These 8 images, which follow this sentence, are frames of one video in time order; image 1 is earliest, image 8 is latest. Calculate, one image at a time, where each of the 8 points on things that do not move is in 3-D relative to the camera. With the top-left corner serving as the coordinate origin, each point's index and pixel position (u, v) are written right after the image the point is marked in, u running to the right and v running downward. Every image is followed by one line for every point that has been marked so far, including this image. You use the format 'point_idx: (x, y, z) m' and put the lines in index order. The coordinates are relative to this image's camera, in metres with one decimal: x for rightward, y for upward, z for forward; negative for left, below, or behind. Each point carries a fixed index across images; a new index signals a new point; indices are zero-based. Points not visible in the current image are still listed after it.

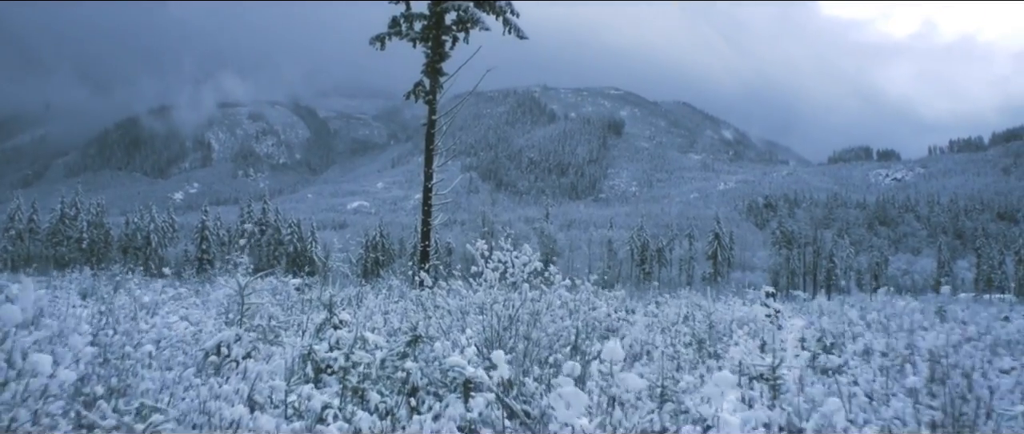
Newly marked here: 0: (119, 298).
0: (-9.3, -1.9, +15.2) m
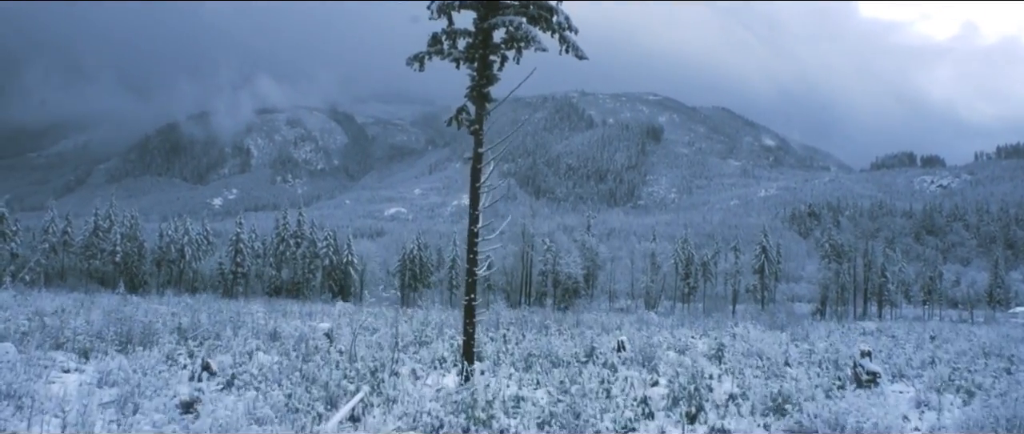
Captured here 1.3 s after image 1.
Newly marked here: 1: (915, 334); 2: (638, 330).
0: (-8.3, -2.4, +14.6) m
1: (+12.7, -3.7, +19.4) m
2: (+3.5, -3.2, +17.0) m
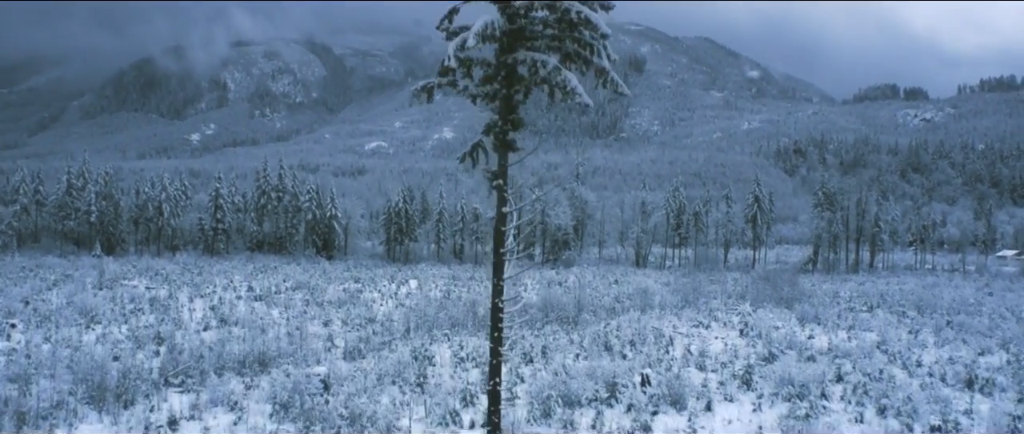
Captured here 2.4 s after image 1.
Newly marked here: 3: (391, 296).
0: (-8.3, -2.1, +13.6) m
1: (+12.6, -2.7, +19.1) m
2: (+3.4, -2.5, +16.4) m
3: (-4.3, -3.1, +22.1) m
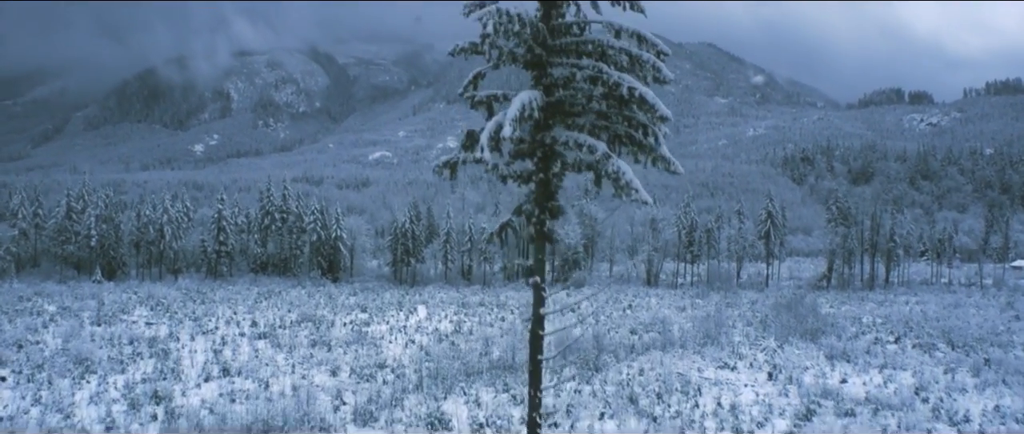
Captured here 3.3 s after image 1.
0: (-7.9, -3.0, +13.0) m
1: (+13.0, -3.5, +18.4) m
2: (+3.8, -3.3, +15.7) m
3: (-3.9, -4.0, +21.5) m
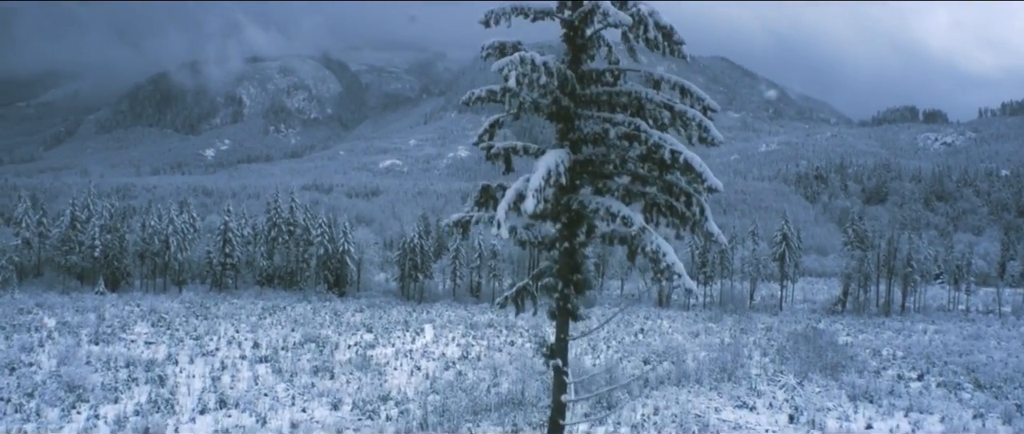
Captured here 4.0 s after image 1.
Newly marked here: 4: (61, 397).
0: (-7.8, -3.4, +12.6) m
1: (+13.2, -4.4, +17.7) m
2: (+4.0, -4.1, +15.1) m
3: (-3.6, -4.7, +21.0) m
4: (-8.4, -3.3, +11.8) m
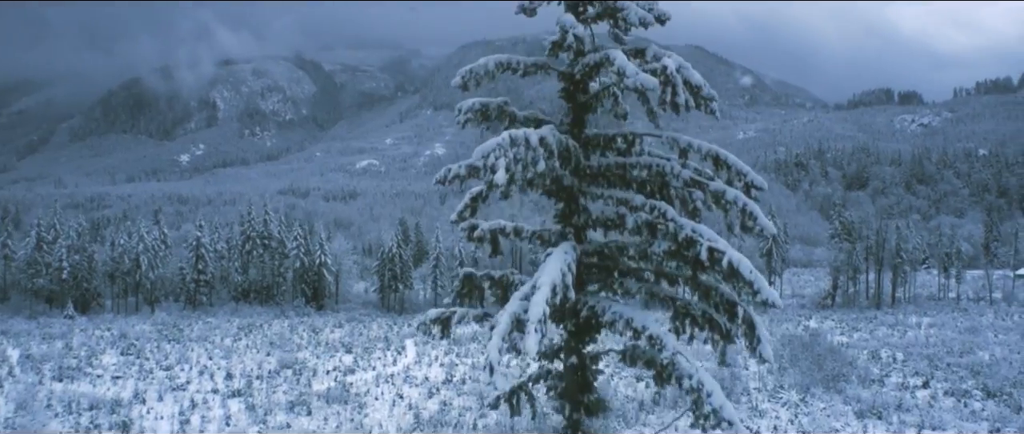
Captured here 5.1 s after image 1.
0: (-8.0, -4.2, +11.4) m
1: (+12.9, -4.4, +17.0) m
2: (+3.7, -4.4, +14.2) m
3: (-4.0, -5.2, +19.9) m
4: (-8.6, -4.1, +10.6) m
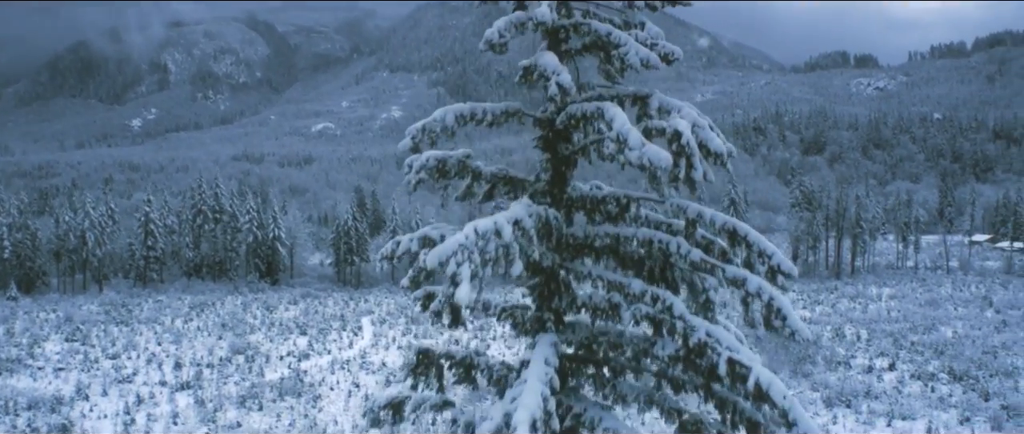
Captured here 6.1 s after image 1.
0: (-8.6, -4.2, +10.2) m
1: (+11.9, -3.8, +16.9) m
2: (+2.9, -4.1, +13.7) m
3: (-5.1, -4.7, +19.0) m
4: (-9.3, -4.2, +9.4) m
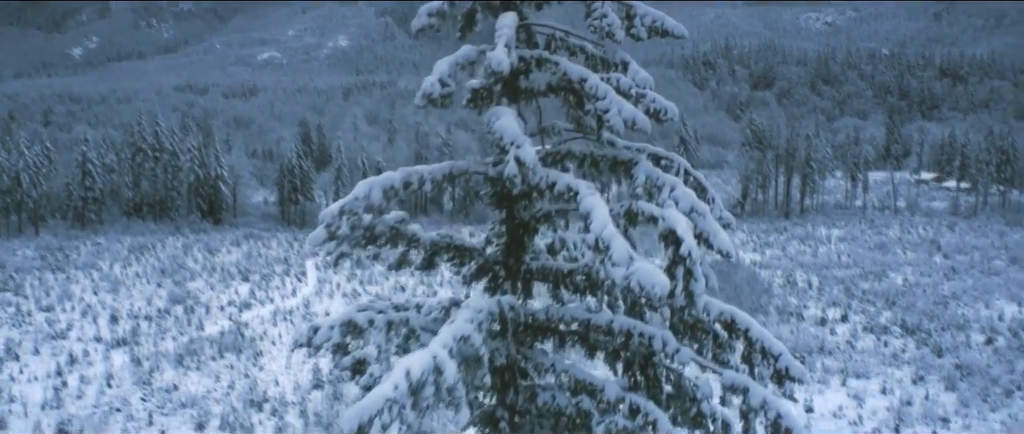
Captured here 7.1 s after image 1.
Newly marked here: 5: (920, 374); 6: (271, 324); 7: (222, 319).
0: (-9.4, -3.7, +9.0) m
1: (+10.6, -2.5, +16.9) m
2: (+1.9, -3.2, +13.2) m
3: (-6.5, -3.3, +17.9) m
4: (-10.0, -3.8, +8.1) m
5: (+8.3, -3.2, +12.9) m
6: (-7.3, -3.2, +18.9) m
7: (-8.8, -3.2, +19.0) m
